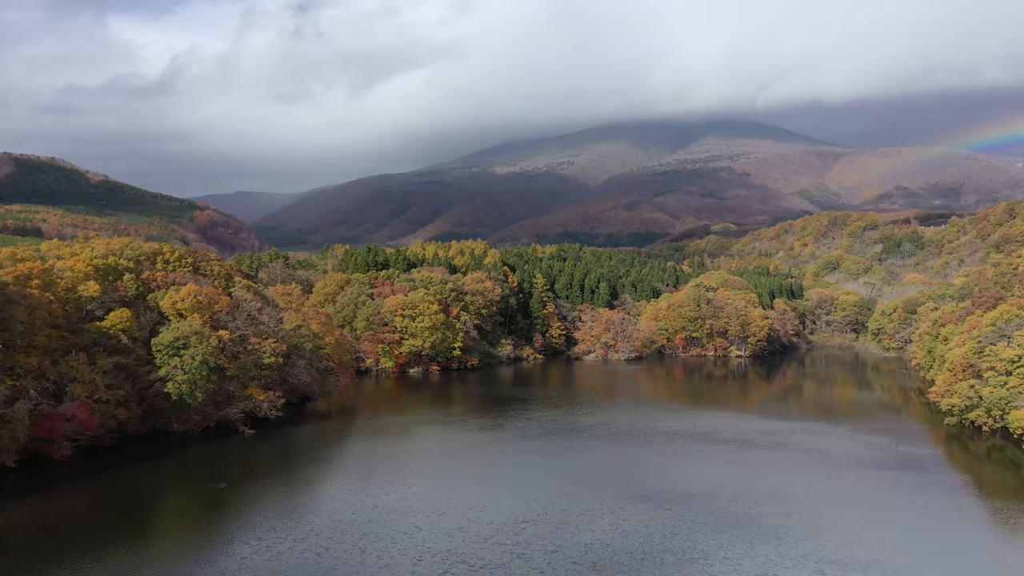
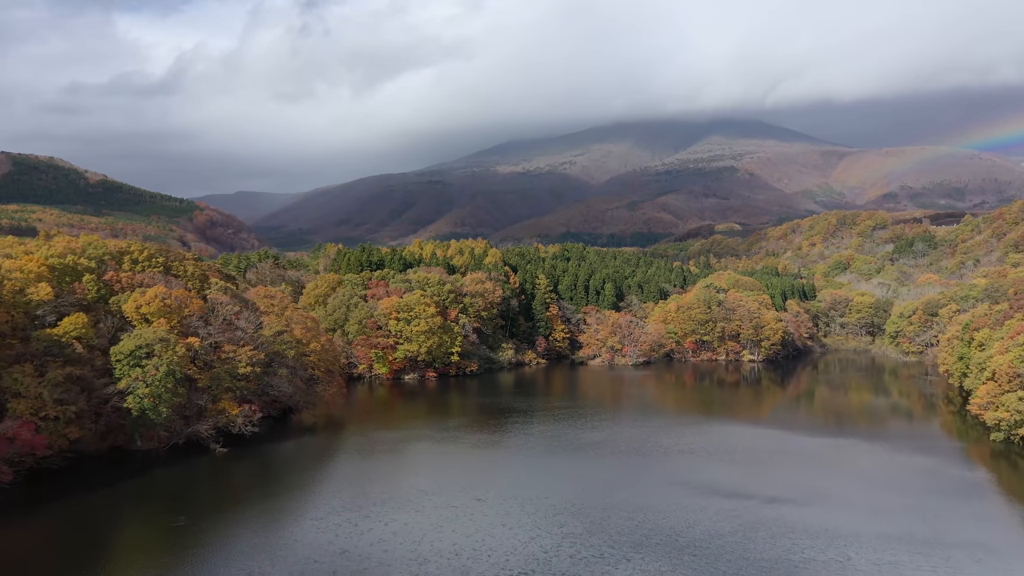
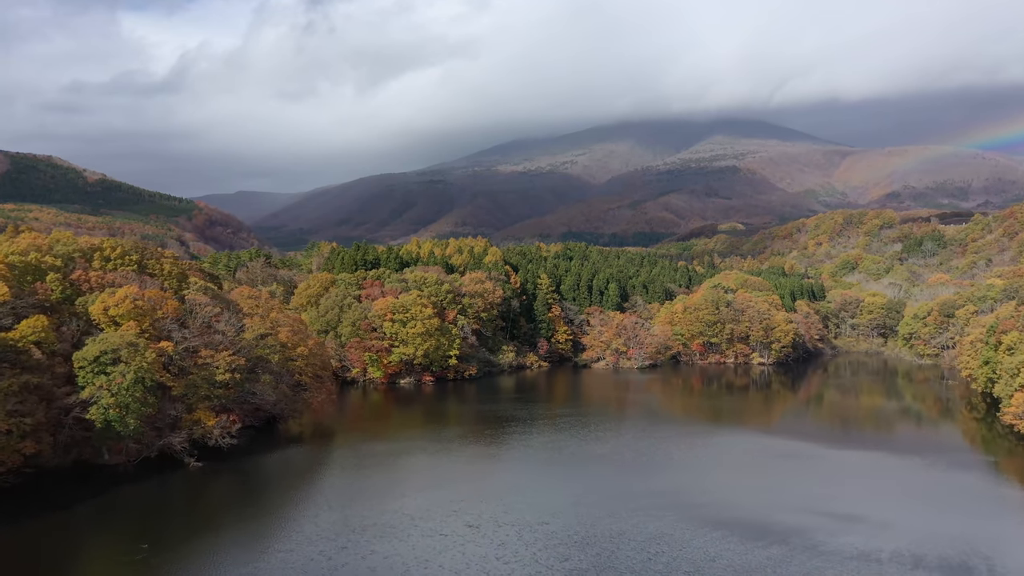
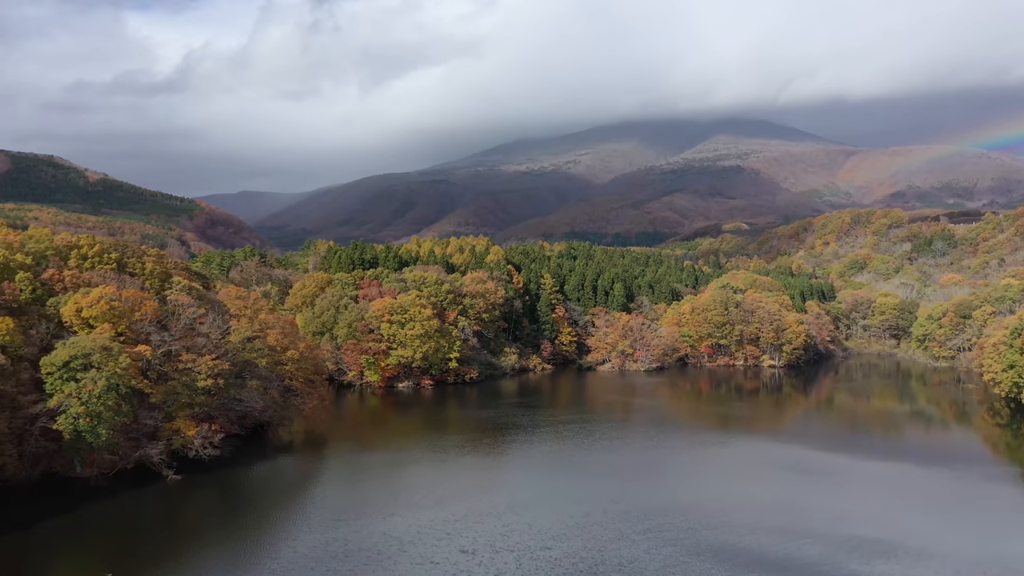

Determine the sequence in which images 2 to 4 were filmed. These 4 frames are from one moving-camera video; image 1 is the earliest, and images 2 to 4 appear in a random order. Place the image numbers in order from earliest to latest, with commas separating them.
2, 3, 4
